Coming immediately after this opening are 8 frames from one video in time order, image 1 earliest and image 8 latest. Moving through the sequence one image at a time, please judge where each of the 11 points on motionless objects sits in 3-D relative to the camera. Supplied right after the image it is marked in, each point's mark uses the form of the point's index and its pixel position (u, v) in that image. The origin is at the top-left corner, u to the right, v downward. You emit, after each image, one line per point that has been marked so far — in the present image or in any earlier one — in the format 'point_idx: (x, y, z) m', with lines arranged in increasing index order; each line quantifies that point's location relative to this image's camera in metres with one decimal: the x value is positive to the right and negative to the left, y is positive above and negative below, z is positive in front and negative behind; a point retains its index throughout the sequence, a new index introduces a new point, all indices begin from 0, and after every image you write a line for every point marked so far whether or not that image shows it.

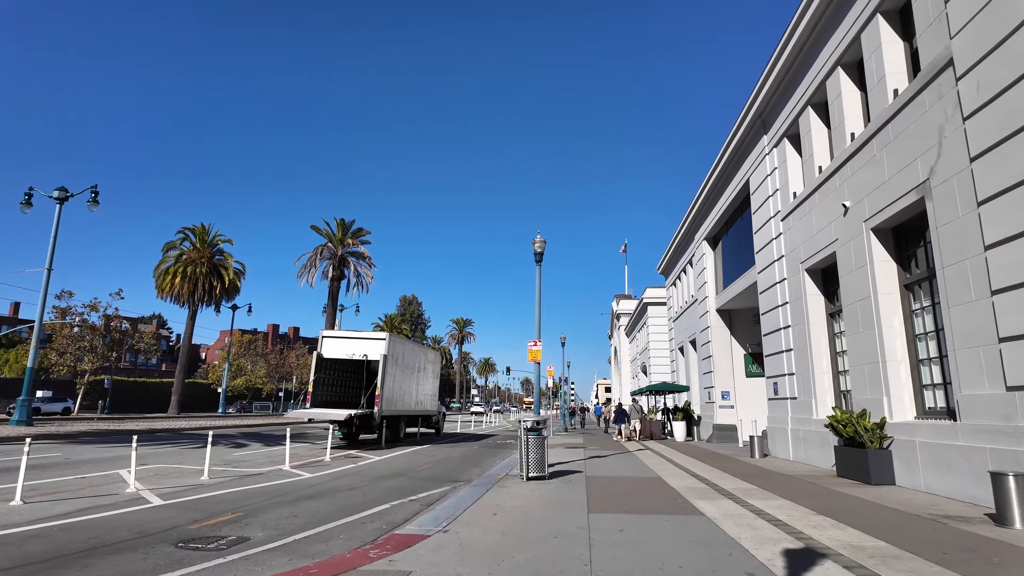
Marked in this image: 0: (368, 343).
0: (-4.6, -1.8, +17.8) m
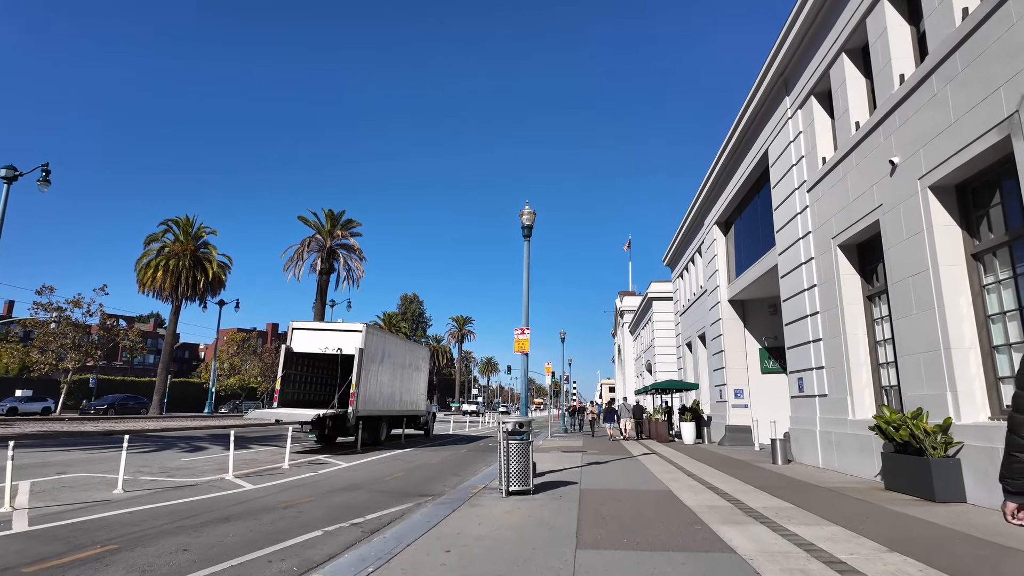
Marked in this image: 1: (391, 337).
0: (-4.9, -1.4, +16.0) m
1: (-4.0, -1.7, +18.5) m
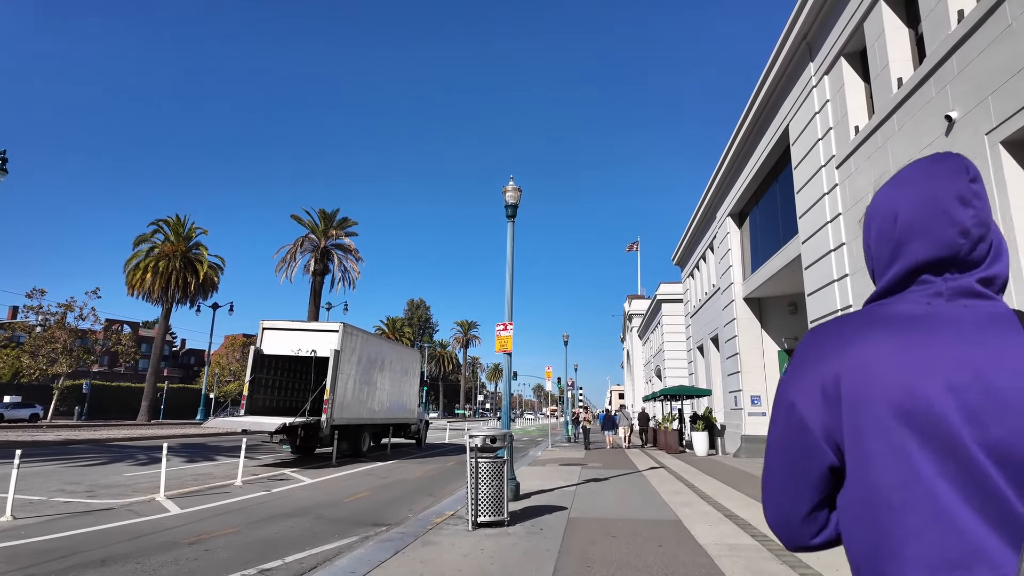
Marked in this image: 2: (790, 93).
0: (-5.1, -1.3, +14.6) m
1: (-4.1, -1.6, +17.0) m
2: (+6.4, +4.5, +12.8) m
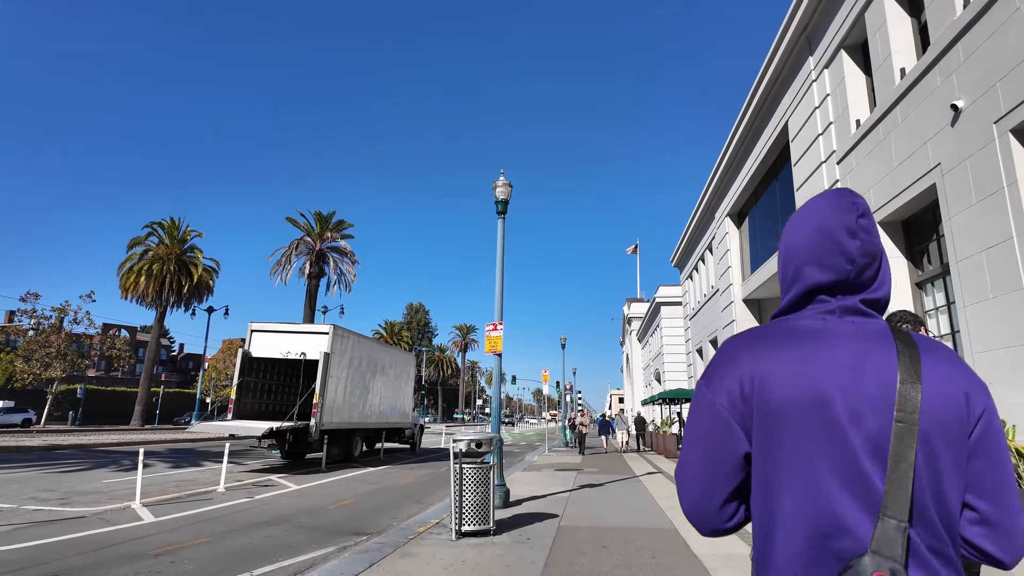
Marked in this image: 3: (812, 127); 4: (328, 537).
0: (-5.3, -1.3, +14.3) m
1: (-4.3, -1.6, +16.7) m
2: (+6.2, +4.5, +12.5) m
3: (+6.2, +3.3, +11.4) m
4: (-2.2, -3.0, +6.7) m
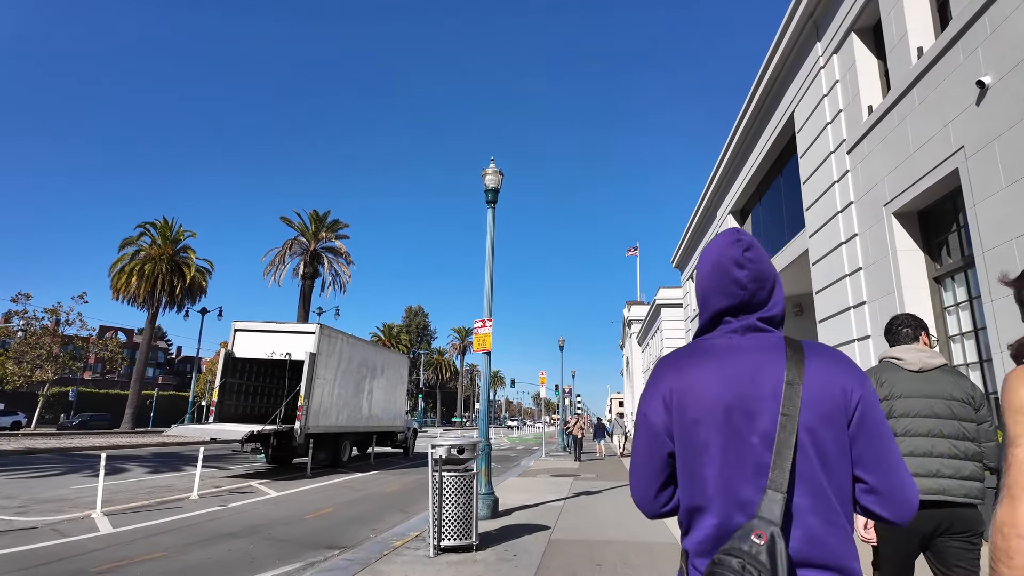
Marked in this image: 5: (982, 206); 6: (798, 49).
0: (-5.4, -1.2, +13.7) m
1: (-4.4, -1.6, +16.1) m
2: (+6.1, +4.5, +11.9) m
3: (+6.0, +3.4, +10.9) m
4: (-2.4, -2.9, +6.2) m
5: (+5.6, +1.0, +6.6) m
6: (+6.1, +5.1, +11.7) m
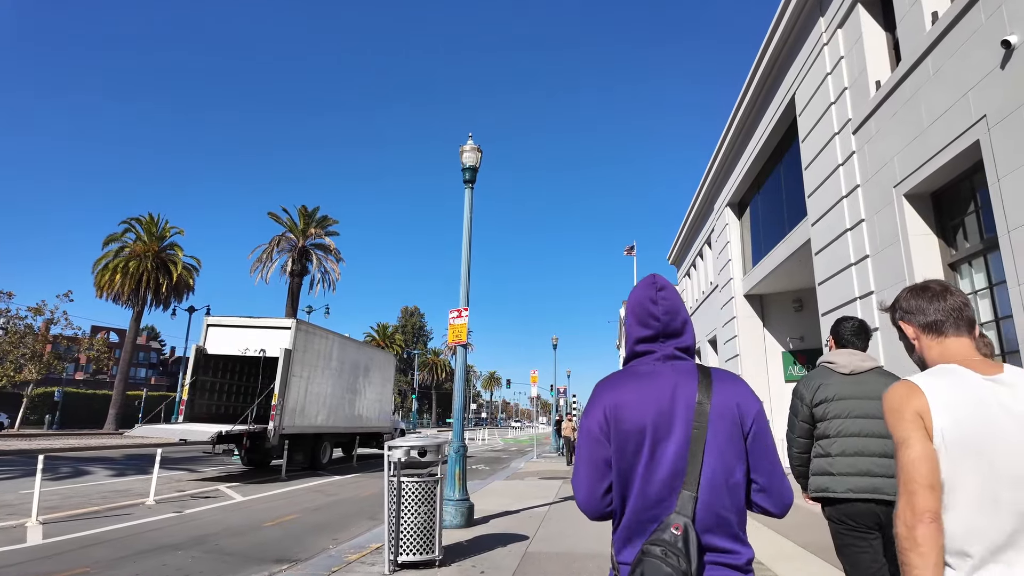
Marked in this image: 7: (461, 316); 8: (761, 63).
0: (-5.8, -1.1, +13.0) m
1: (-4.7, -1.4, +15.4) m
2: (+5.8, +4.7, +11.3) m
3: (+5.7, +3.5, +10.2) m
4: (-2.7, -2.7, +5.5) m
5: (+5.3, +1.2, +6.0) m
6: (+5.8, +5.2, +11.1) m
7: (-0.7, -0.4, +7.5) m
8: (+5.6, +5.1, +12.6) m
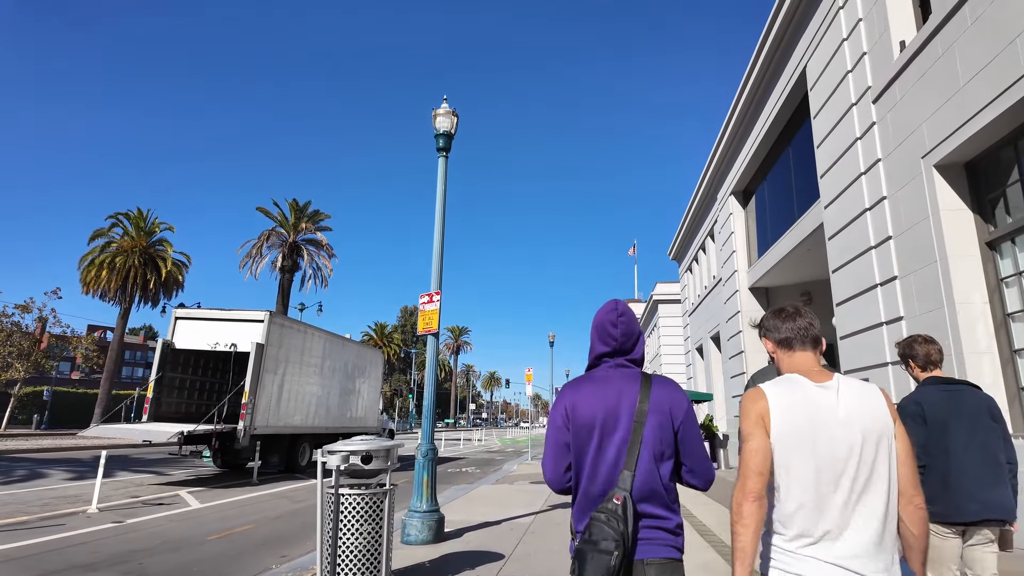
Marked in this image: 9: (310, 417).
0: (-6.0, -0.9, +12.1) m
1: (-5.0, -1.2, +14.5) m
2: (+5.6, +4.9, +10.4) m
3: (+5.5, +3.8, +9.3) m
4: (-2.9, -2.5, +4.6) m
5: (+5.1, +1.4, +5.1) m
6: (+5.5, +5.4, +10.2) m
7: (-0.9, -0.2, +6.6) m
8: (+5.4, +5.3, +11.7) m
9: (-5.1, -3.2, +13.8) m
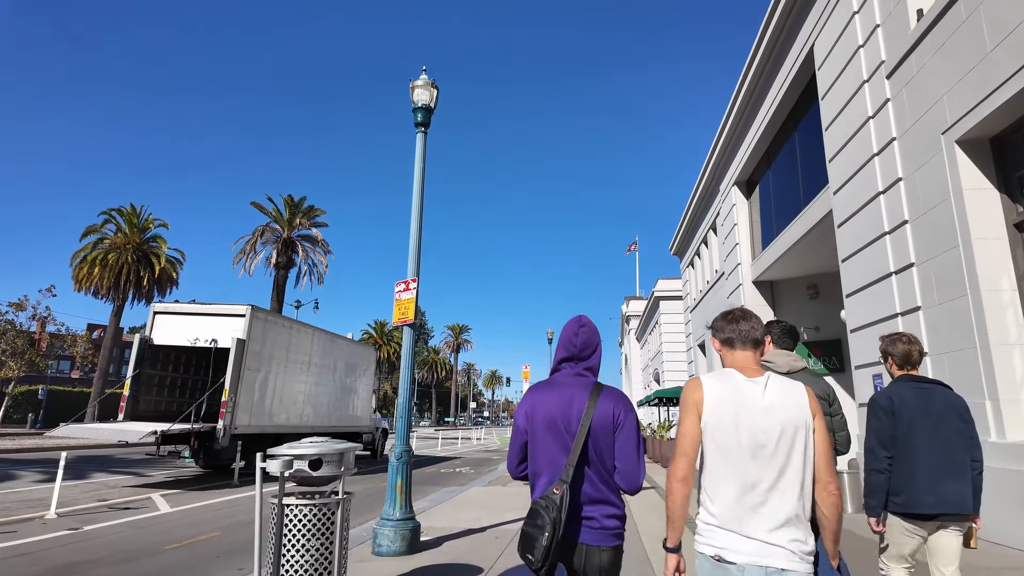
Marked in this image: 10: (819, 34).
0: (-6.1, -0.7, +11.6) m
1: (-5.1, -1.0, +14.0) m
2: (+5.4, +5.1, +9.8) m
3: (+5.3, +3.9, +8.8) m
4: (-3.1, -2.4, +4.1) m
5: (+4.9, +1.5, +4.5) m
6: (+5.3, +5.6, +9.6) m
7: (-1.1, 0.0, +6.0) m
8: (+5.2, +5.5, +11.2) m
9: (-5.3, -3.1, +13.3) m
10: (+5.4, +4.5, +9.7) m
